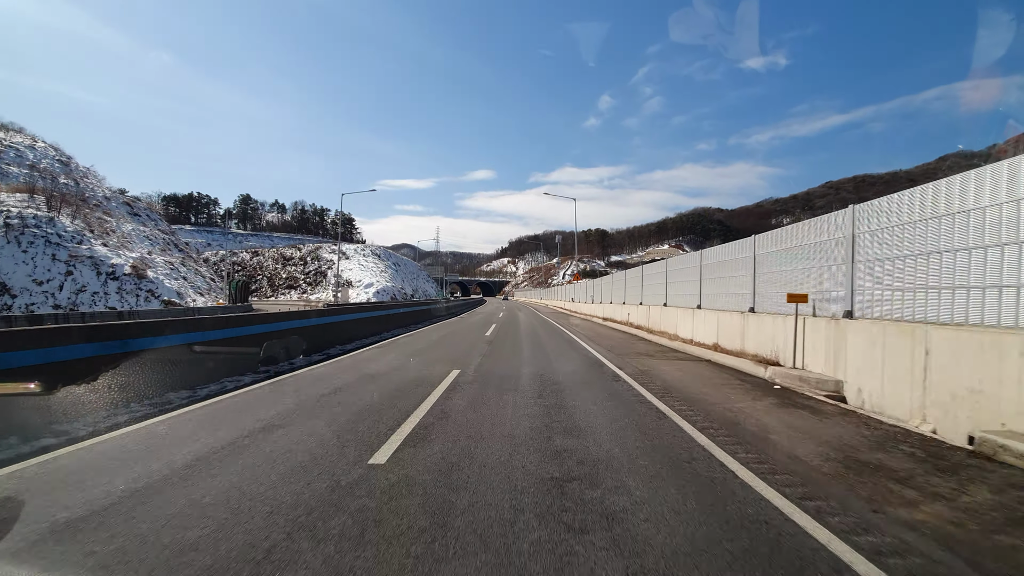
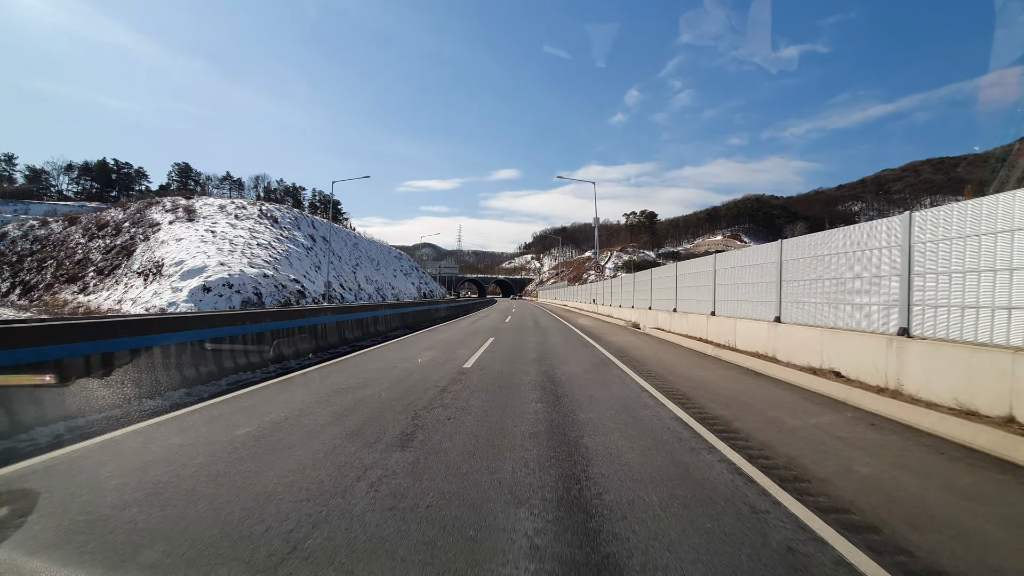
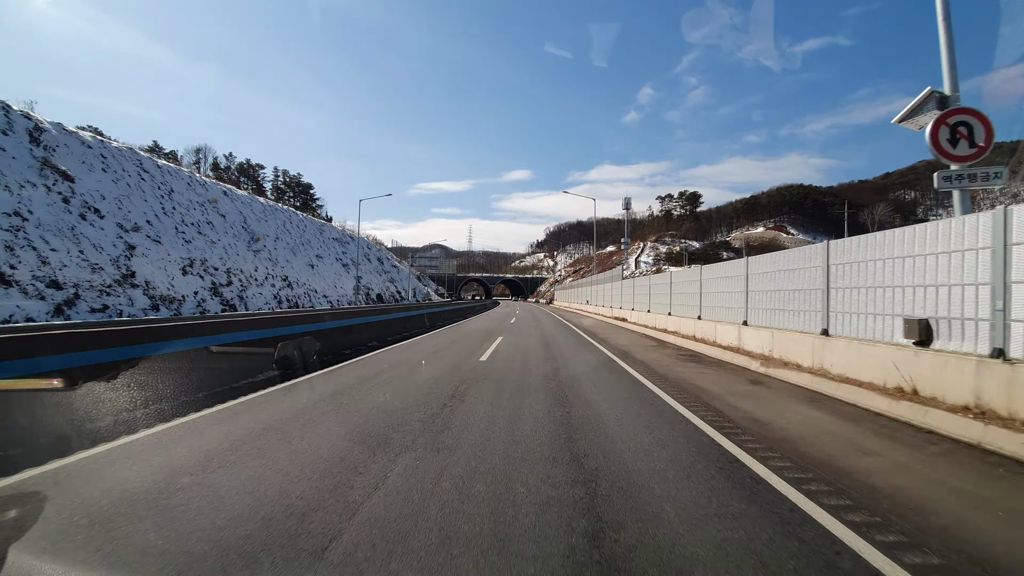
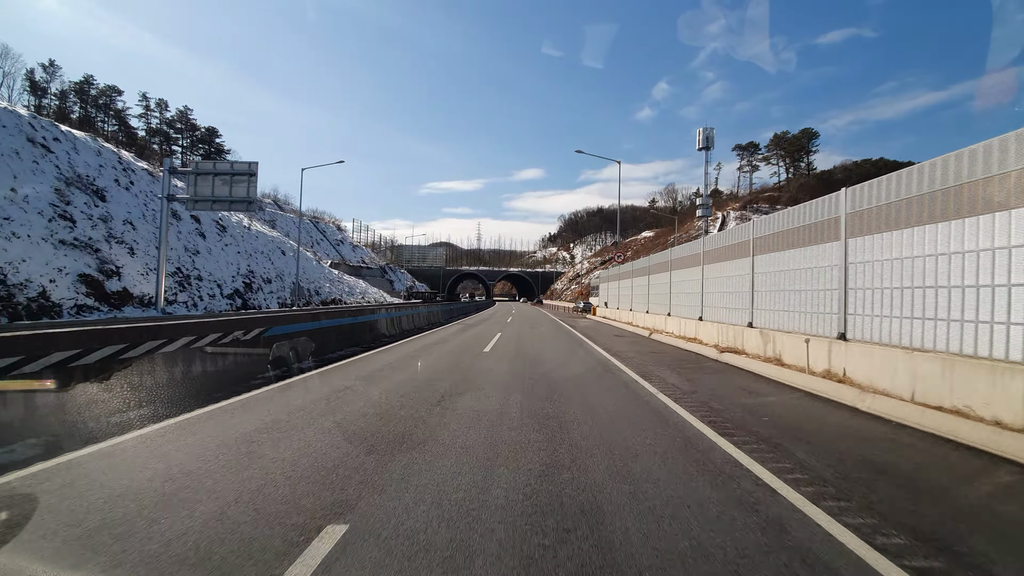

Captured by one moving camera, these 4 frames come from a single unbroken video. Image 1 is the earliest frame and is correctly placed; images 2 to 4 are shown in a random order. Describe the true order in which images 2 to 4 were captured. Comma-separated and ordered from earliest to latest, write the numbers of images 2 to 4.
2, 3, 4
